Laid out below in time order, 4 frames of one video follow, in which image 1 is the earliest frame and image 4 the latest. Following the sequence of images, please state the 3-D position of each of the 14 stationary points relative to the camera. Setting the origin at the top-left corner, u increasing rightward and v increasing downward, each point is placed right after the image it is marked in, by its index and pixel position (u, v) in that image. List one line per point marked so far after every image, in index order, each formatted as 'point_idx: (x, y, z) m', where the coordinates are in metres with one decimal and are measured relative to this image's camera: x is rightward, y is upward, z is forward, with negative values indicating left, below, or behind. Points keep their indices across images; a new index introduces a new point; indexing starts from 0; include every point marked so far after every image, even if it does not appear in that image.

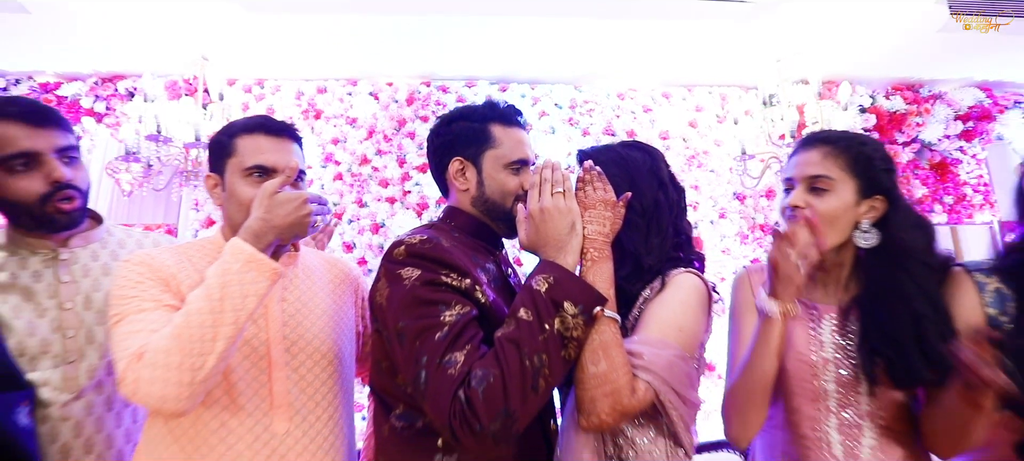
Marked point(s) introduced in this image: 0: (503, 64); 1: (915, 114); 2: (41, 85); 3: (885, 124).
0: (0.0, +0.9, +2.7) m
1: (+2.2, +0.6, +2.9) m
2: (-2.4, +0.7, +2.7) m
3: (+2.0, +0.6, +2.9) m
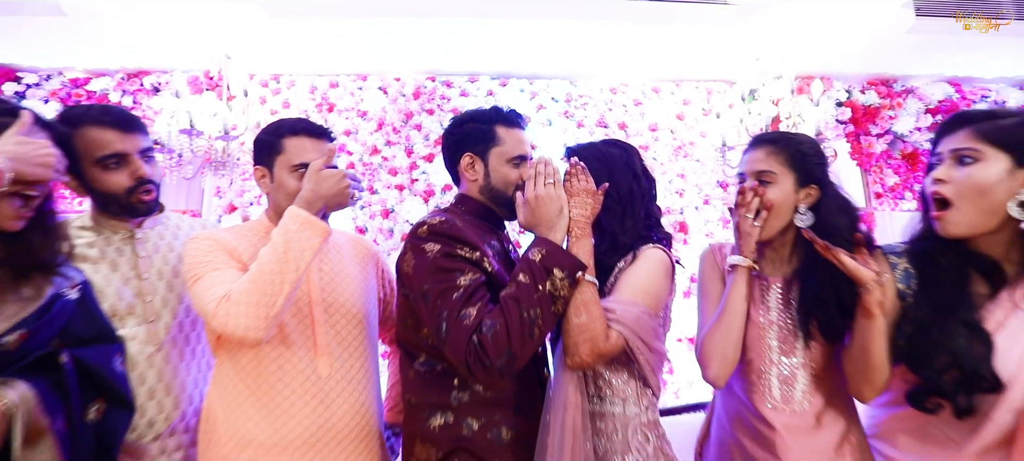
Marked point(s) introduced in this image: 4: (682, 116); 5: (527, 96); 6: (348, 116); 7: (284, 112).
0: (0.0, +0.9, +2.8) m
1: (+2.2, +0.7, +3.1) m
2: (-2.4, +0.8, +2.8) m
3: (+2.0, +0.7, +3.1) m
4: (+1.0, +0.6, +3.0) m
5: (+0.1, +0.8, +2.9) m
6: (-0.9, +0.6, +2.9) m
7: (-1.2, +0.6, +2.8) m
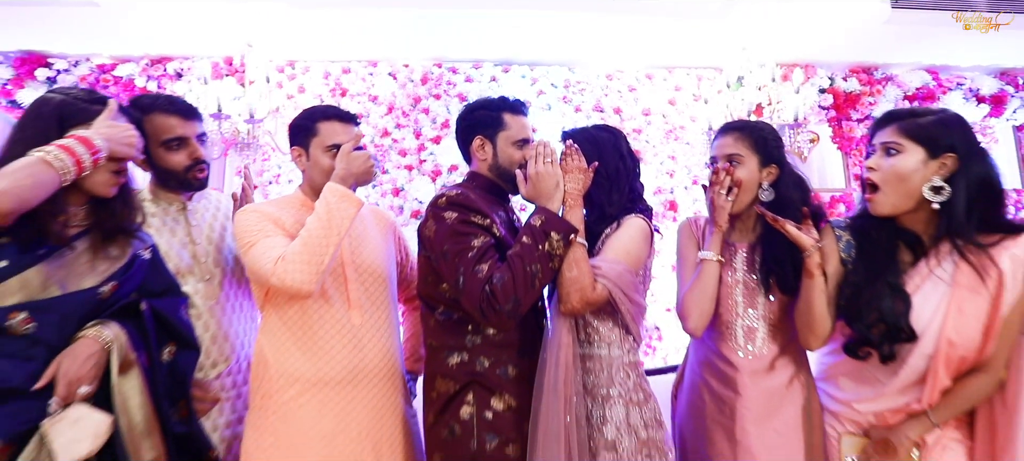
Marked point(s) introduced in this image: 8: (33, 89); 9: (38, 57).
0: (0.0, +1.1, +3.0) m
1: (+2.2, +0.8, +3.2) m
2: (-2.4, +1.0, +3.0) m
3: (+2.0, +0.8, +3.2) m
4: (+1.0, +0.8, +3.2) m
5: (+0.1, +0.9, +3.1) m
6: (-0.9, +0.8, +3.0) m
7: (-1.2, +0.8, +3.0) m
8: (-2.7, +0.8, +3.0) m
9: (-2.7, +1.0, +3.0) m
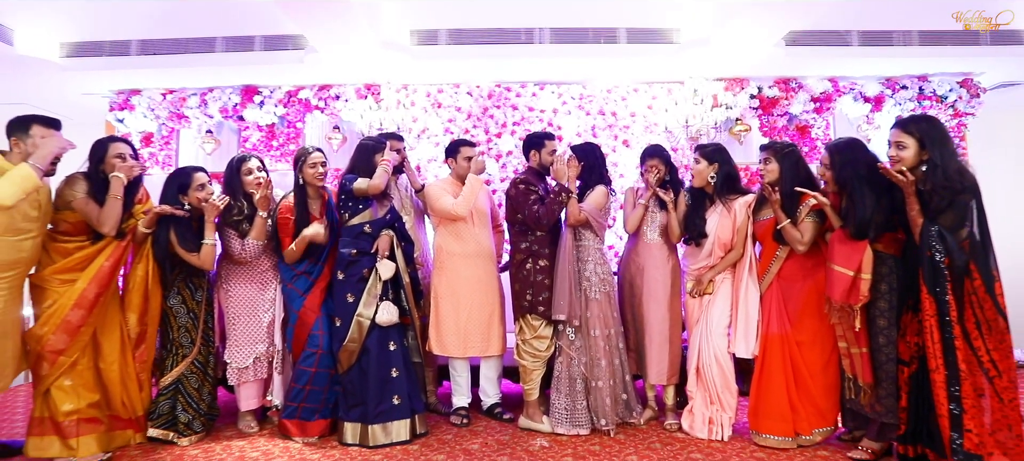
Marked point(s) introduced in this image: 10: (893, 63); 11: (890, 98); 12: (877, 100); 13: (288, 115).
0: (+0.3, +1.4, +4.7) m
1: (+2.5, +1.2, +4.8) m
2: (-2.1, +1.3, +4.9) m
3: (+2.4, +1.2, +4.8) m
4: (+1.3, +1.1, +4.8) m
5: (+0.4, +1.2, +4.8) m
6: (-0.6, +1.1, +4.8) m
7: (-0.9, +1.1, +4.8) m
8: (-2.4, +1.1, +4.8) m
9: (-2.4, +1.3, +4.8) m
10: (+3.4, +1.5, +4.7) m
11: (+3.5, +1.2, +4.9) m
12: (+3.4, +1.2, +4.9) m
13: (-2.1, +1.1, +4.9) m
